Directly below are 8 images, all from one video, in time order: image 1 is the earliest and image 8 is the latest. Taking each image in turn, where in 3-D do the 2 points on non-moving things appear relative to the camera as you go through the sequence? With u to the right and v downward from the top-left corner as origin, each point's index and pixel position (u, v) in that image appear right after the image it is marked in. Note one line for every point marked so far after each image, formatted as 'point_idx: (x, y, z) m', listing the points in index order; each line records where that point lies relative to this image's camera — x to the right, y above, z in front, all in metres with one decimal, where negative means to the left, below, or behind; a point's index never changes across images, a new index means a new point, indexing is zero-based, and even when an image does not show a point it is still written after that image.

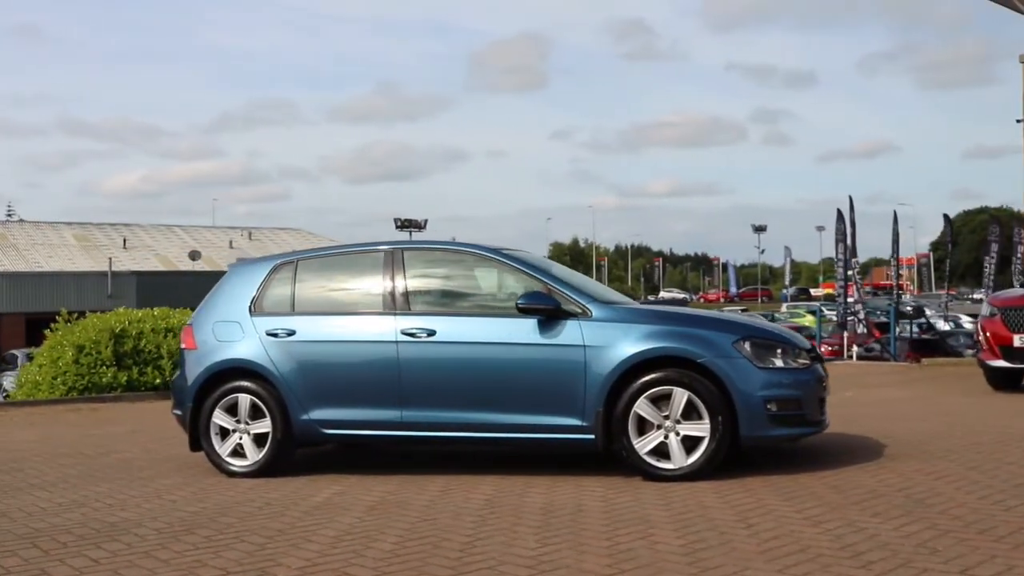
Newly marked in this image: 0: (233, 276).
0: (-2.1, +0.1, +7.8) m
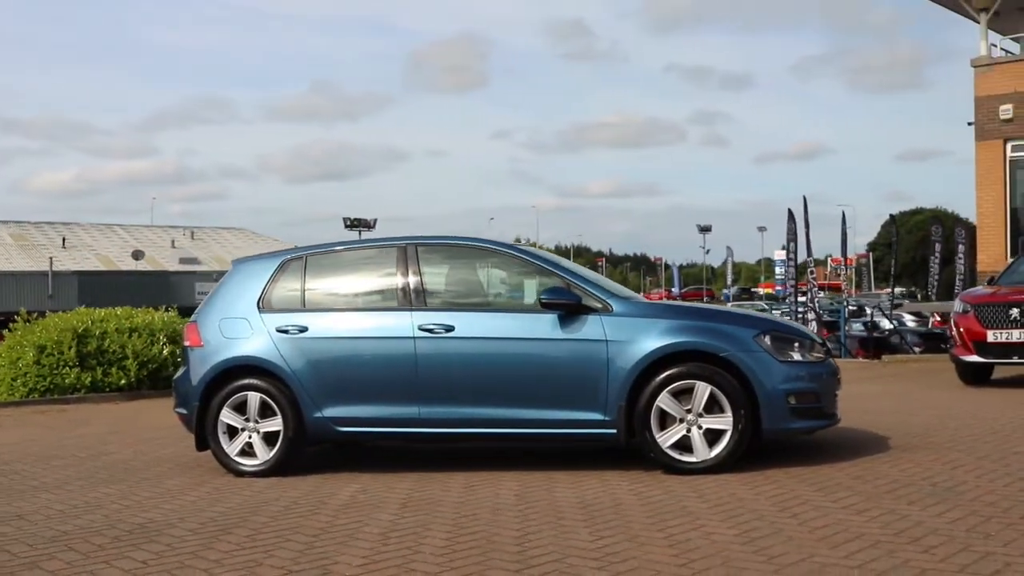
0: (-2.0, +0.1, +7.7) m
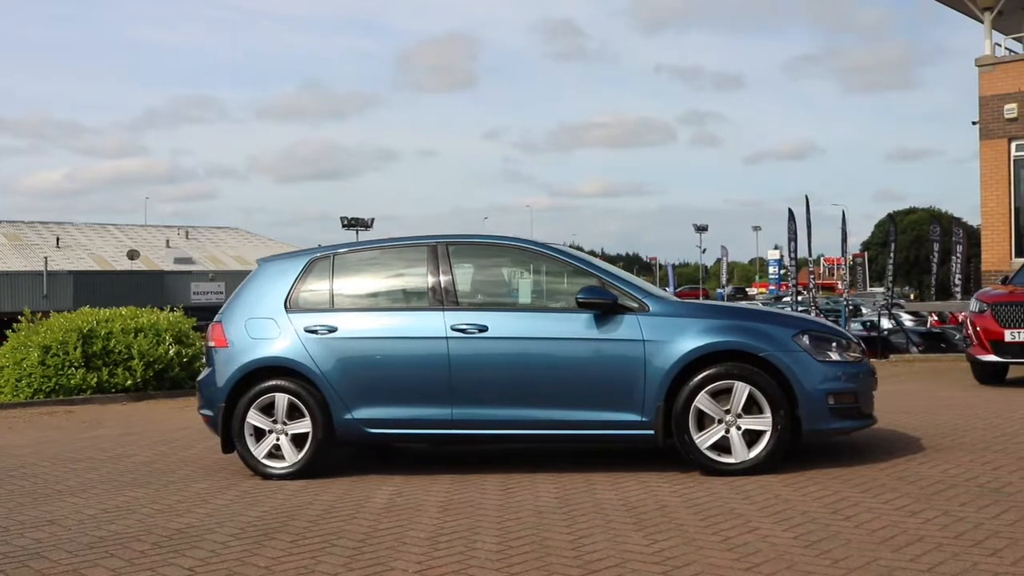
0: (-1.8, +0.1, +7.5) m
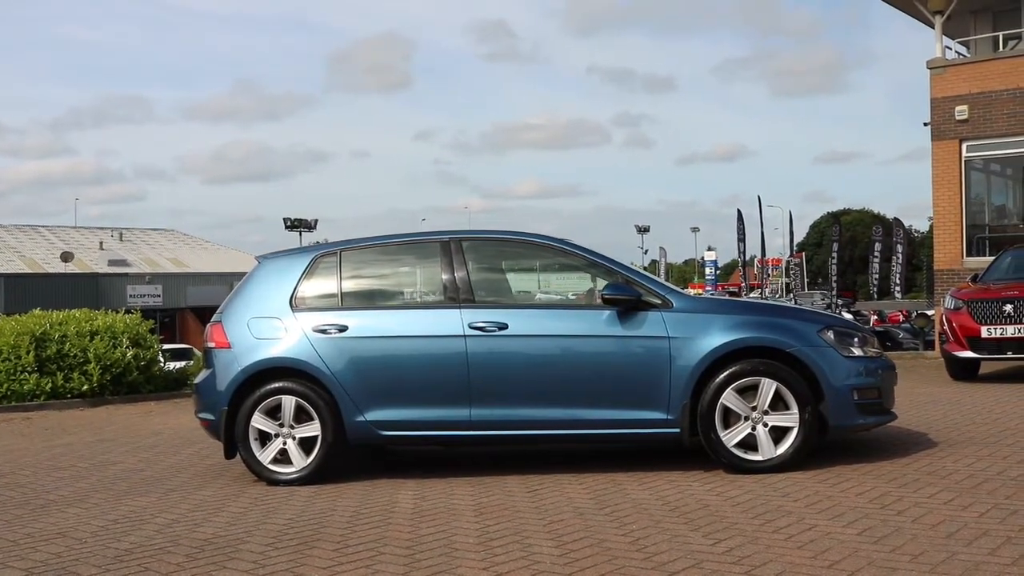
0: (-1.7, +0.1, +7.2) m
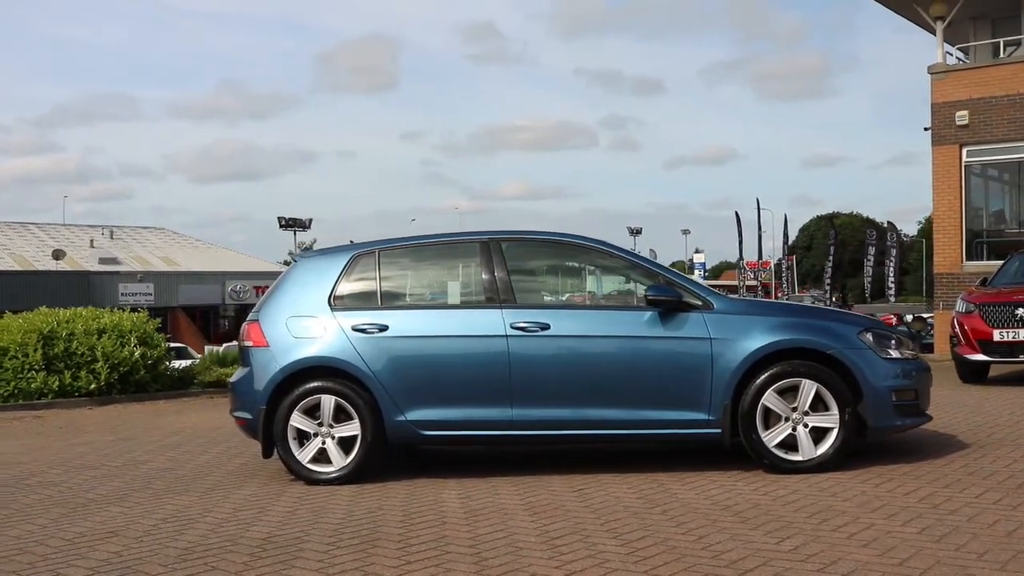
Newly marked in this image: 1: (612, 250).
0: (-1.5, +0.1, +7.2) m
1: (+0.7, +0.3, +6.9) m
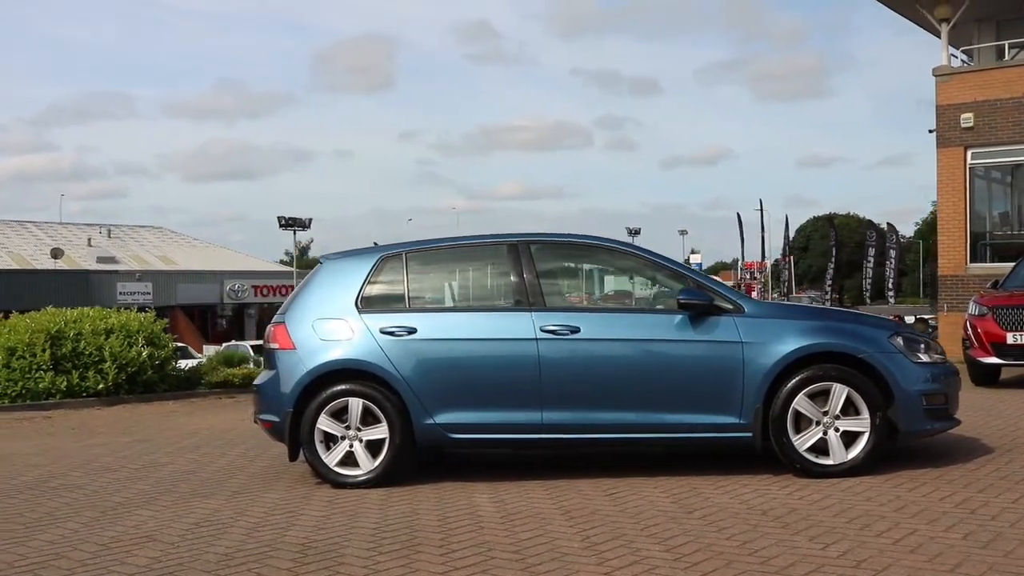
0: (-1.3, +0.1, +7.2) m
1: (+0.9, +0.2, +6.9) m
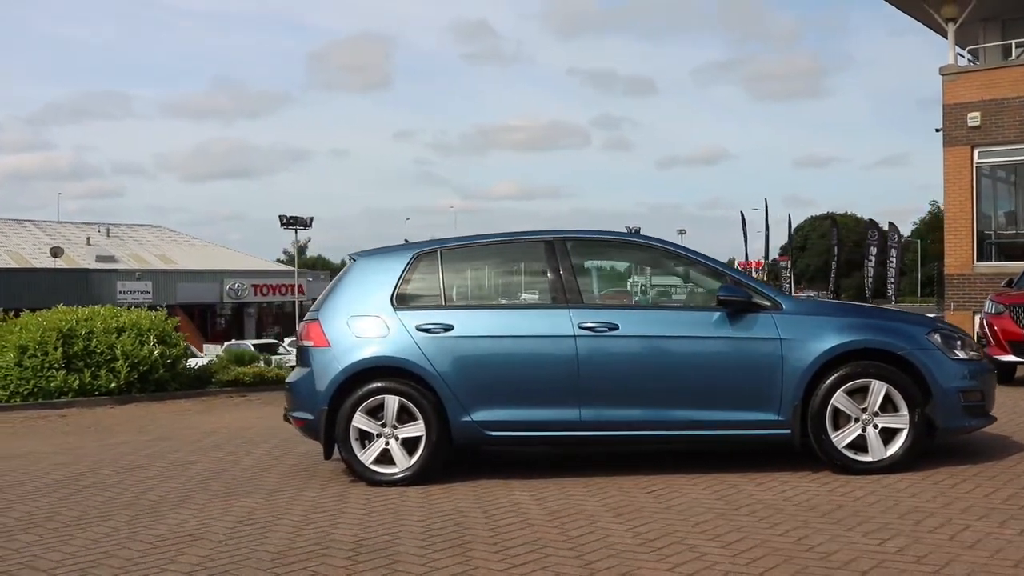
0: (-1.1, +0.2, +7.2) m
1: (+1.1, +0.3, +6.9) m
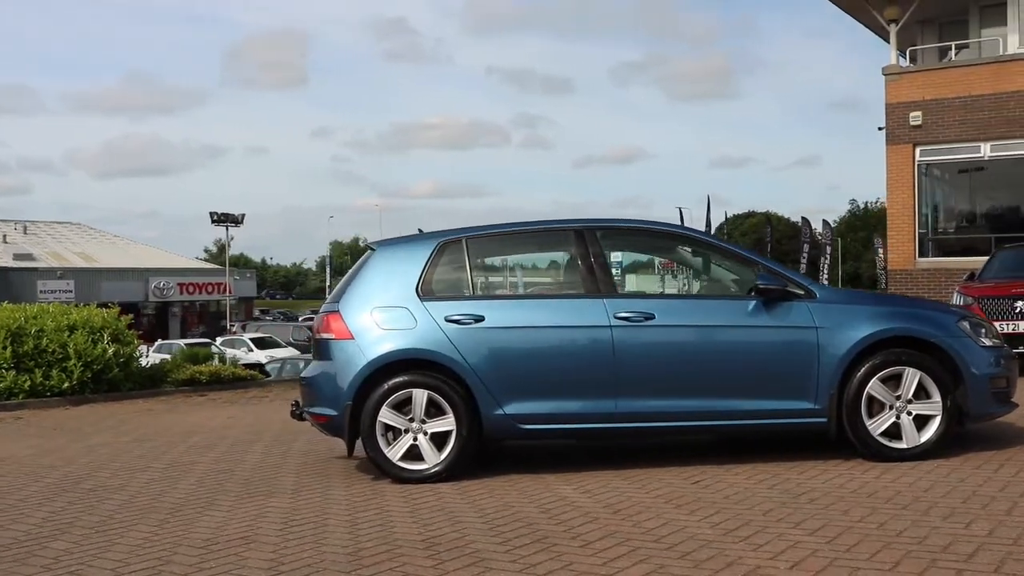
0: (-0.9, +0.2, +6.9) m
1: (+1.3, +0.3, +6.8) m
